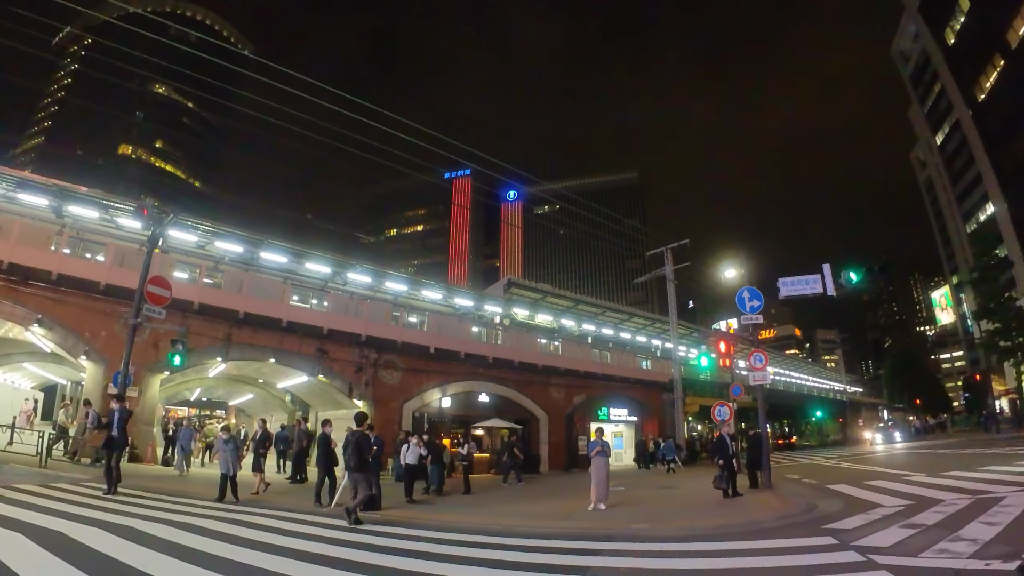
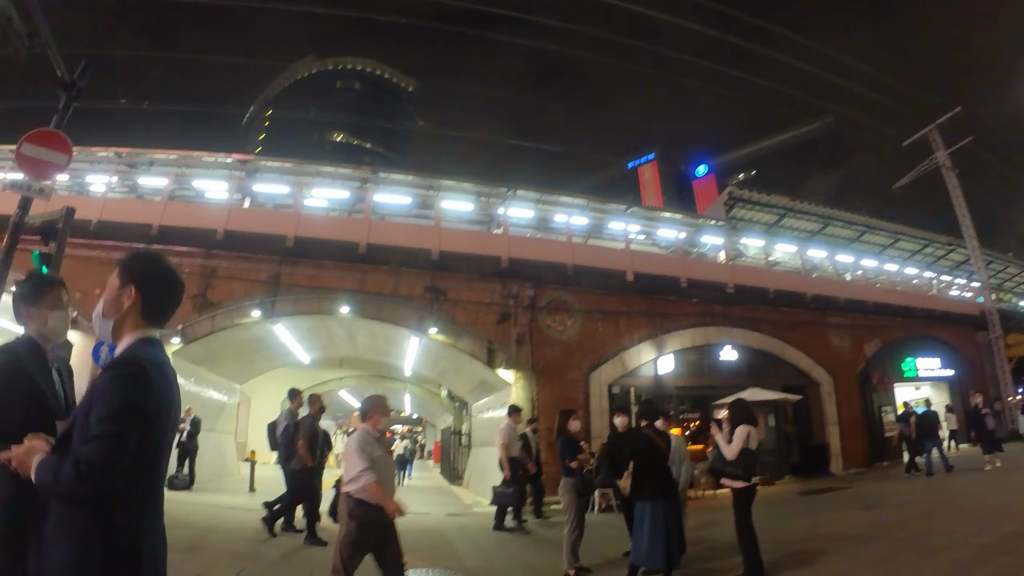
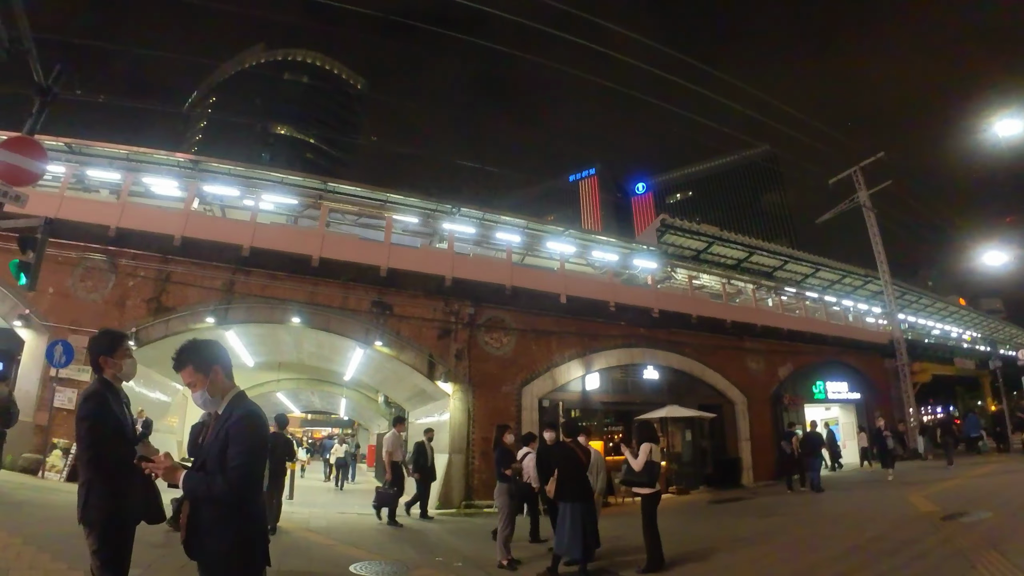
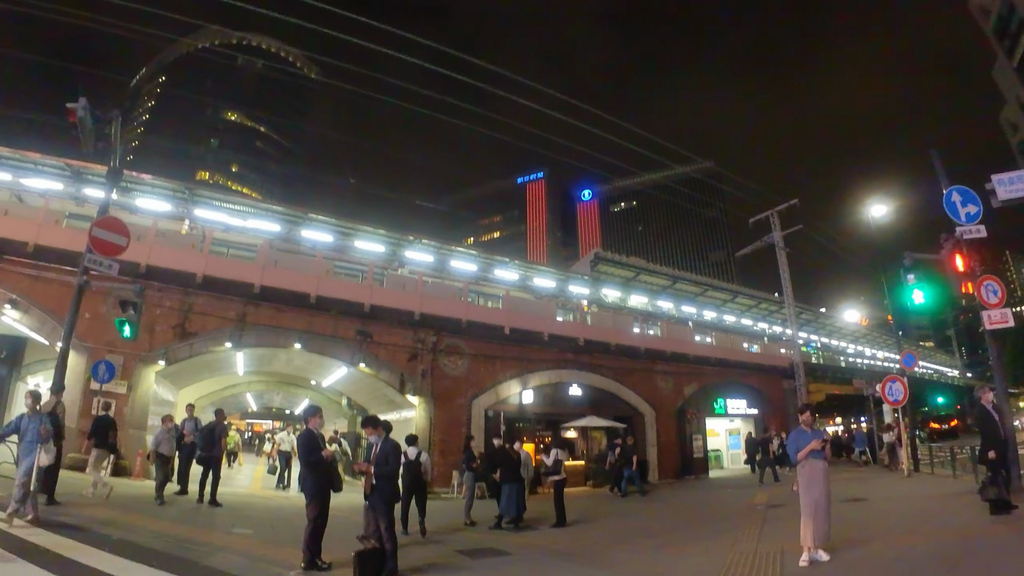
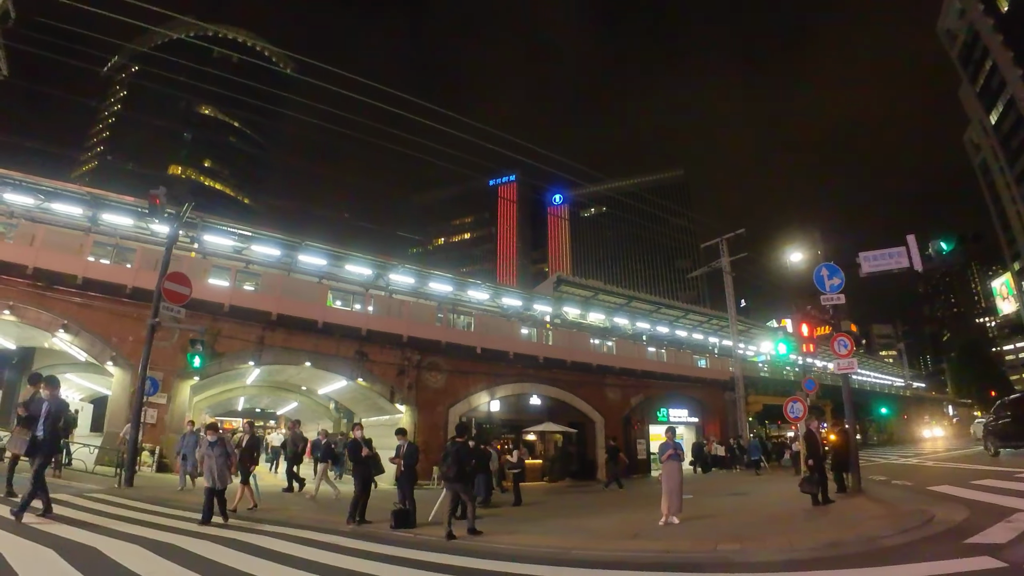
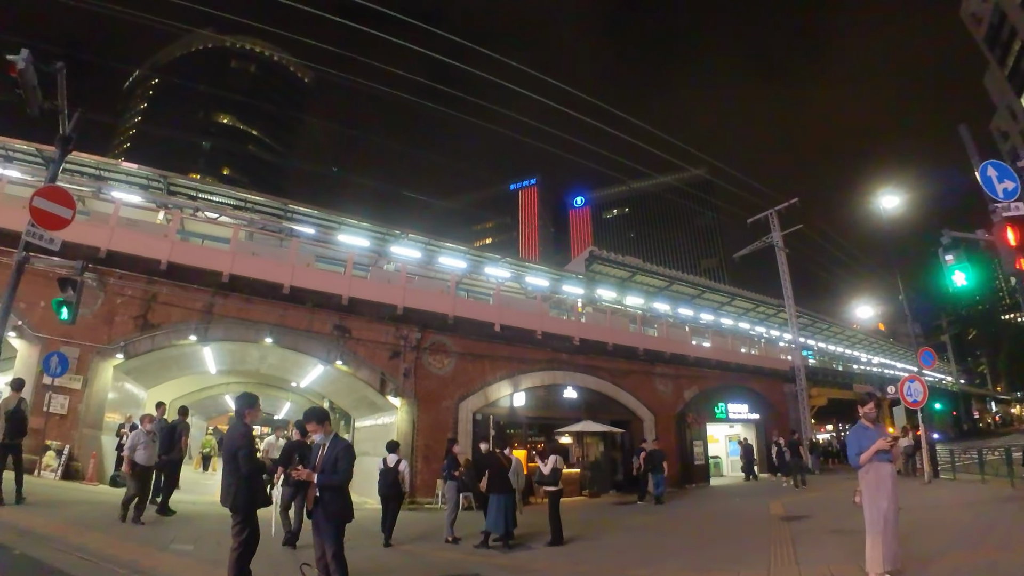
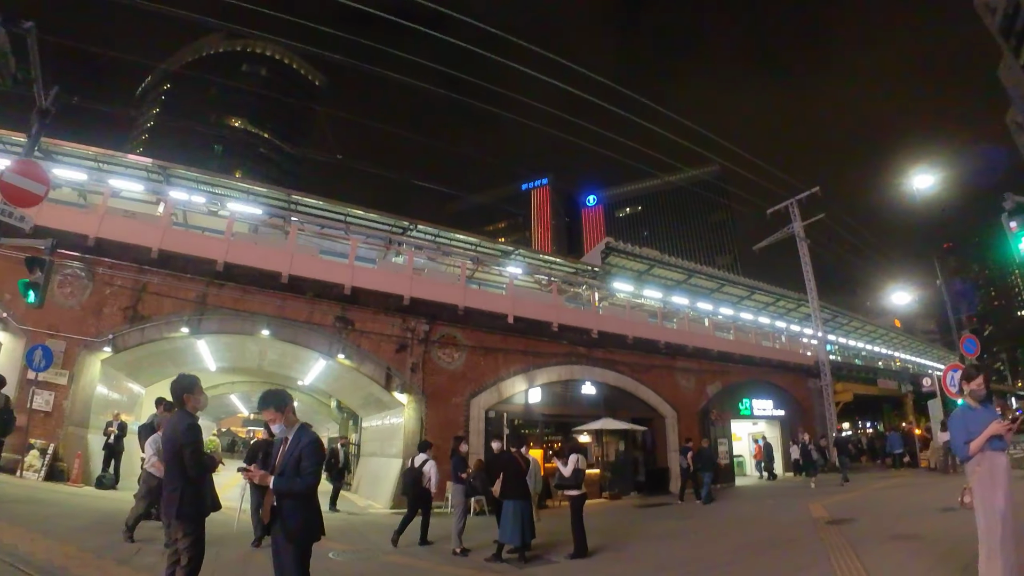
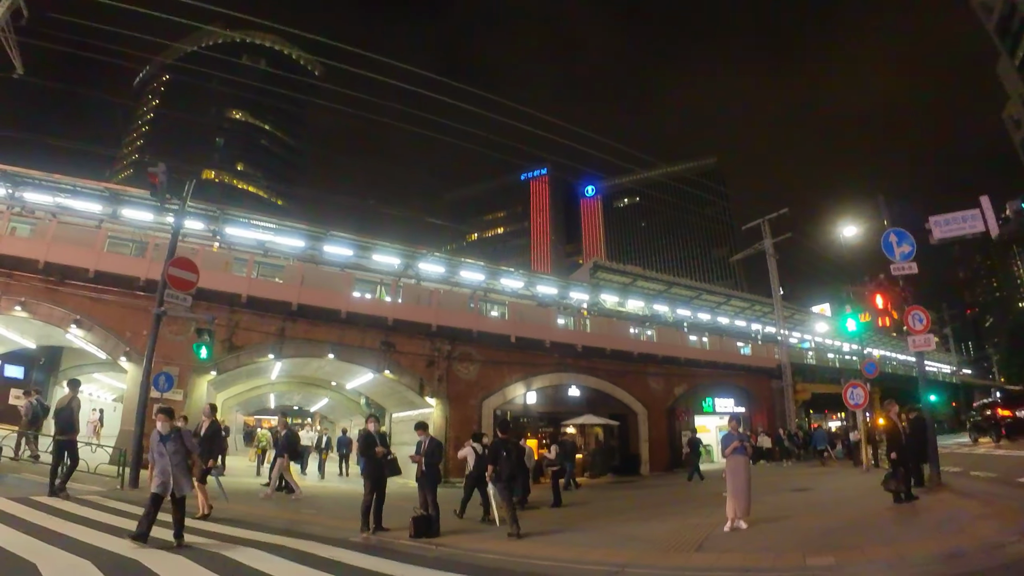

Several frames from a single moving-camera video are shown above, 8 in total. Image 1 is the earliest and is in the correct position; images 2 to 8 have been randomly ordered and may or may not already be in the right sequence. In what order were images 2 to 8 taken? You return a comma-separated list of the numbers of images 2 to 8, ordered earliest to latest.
5, 8, 4, 6, 7, 3, 2
